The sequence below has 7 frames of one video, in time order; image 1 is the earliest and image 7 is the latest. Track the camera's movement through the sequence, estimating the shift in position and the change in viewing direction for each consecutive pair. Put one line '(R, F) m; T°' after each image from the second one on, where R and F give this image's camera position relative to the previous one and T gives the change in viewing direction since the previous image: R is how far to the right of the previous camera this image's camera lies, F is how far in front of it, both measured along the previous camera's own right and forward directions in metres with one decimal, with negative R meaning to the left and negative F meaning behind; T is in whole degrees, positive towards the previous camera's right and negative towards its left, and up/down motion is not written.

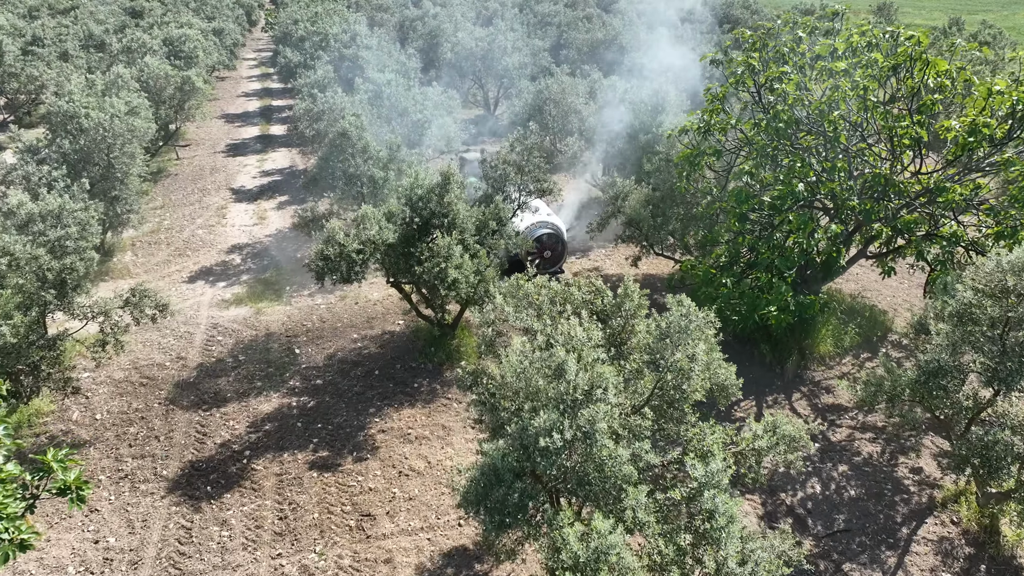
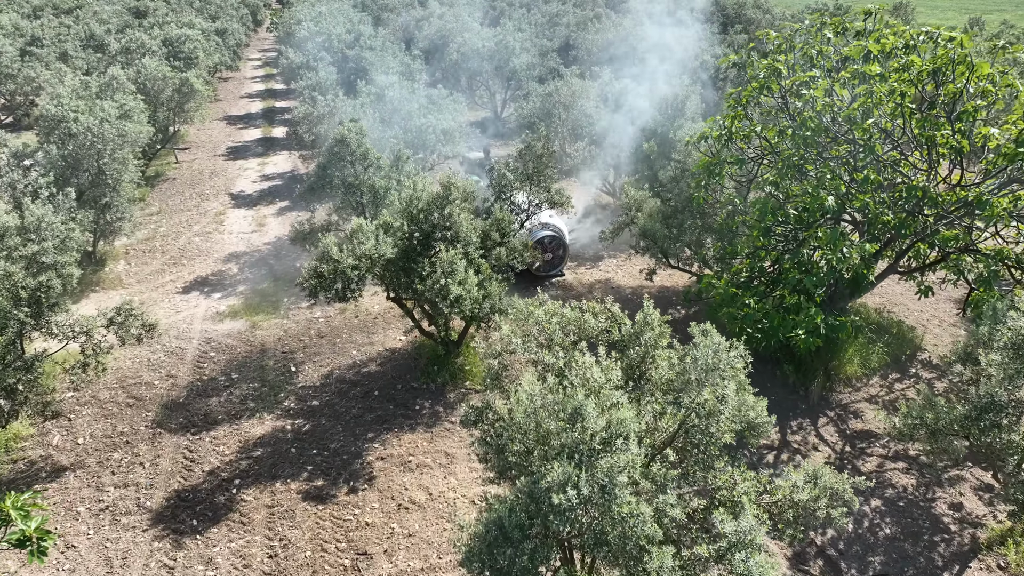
(0.0, +0.8) m; -1°
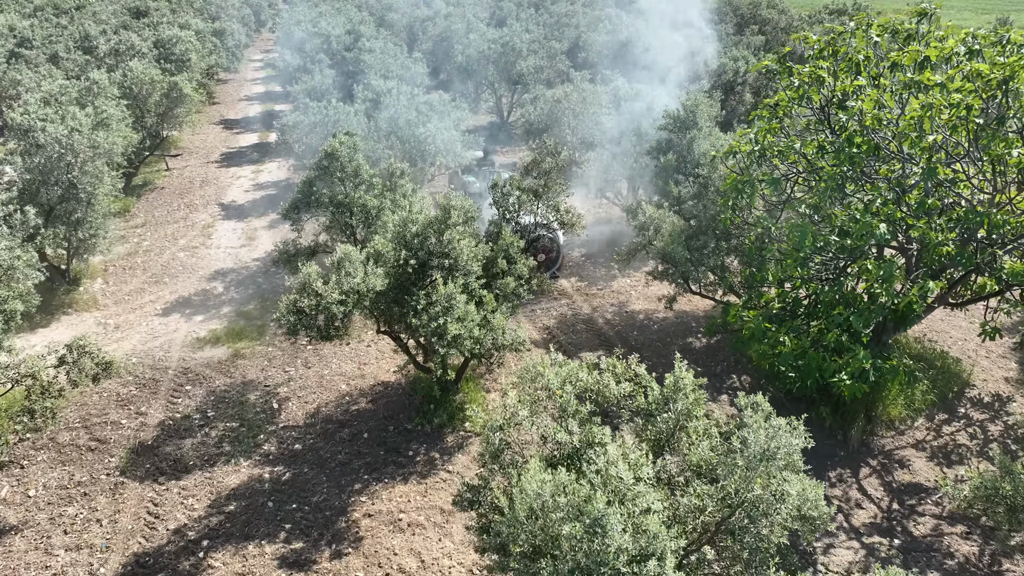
(0.0, +1.3) m; -1°
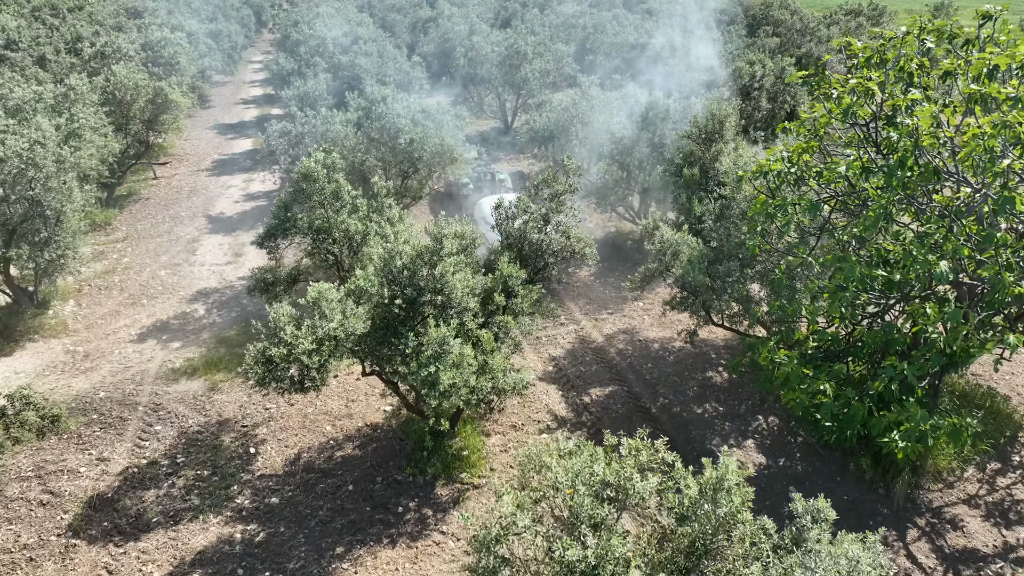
(0.0, +1.3) m; 0°
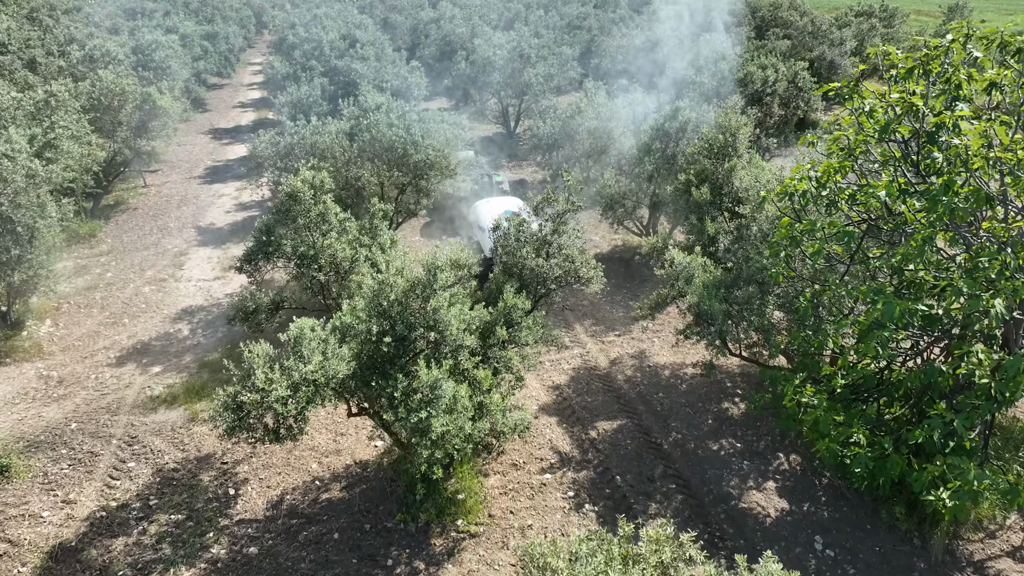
(0.0, +0.9) m; 0°
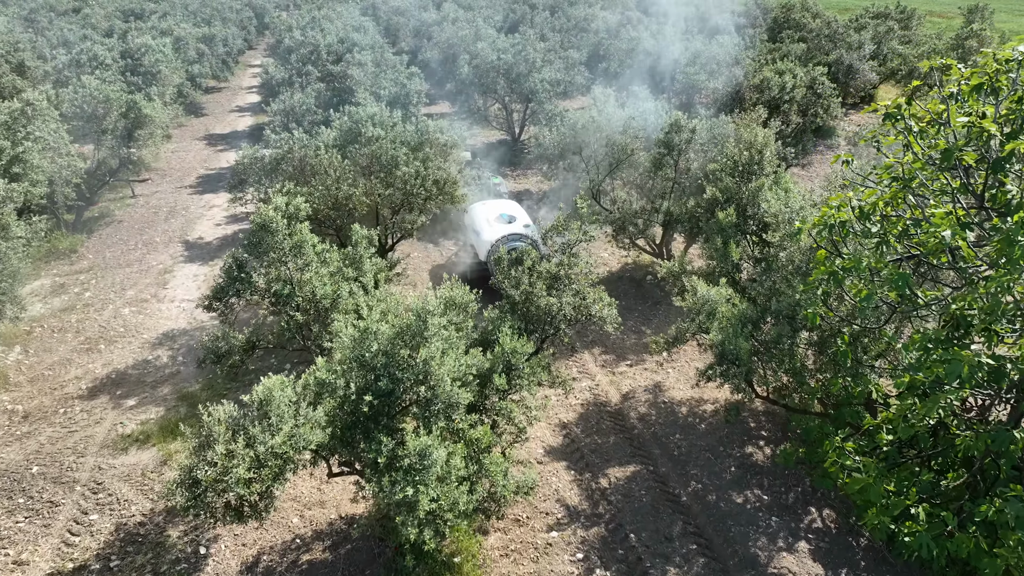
(0.0, +1.1) m; 0°
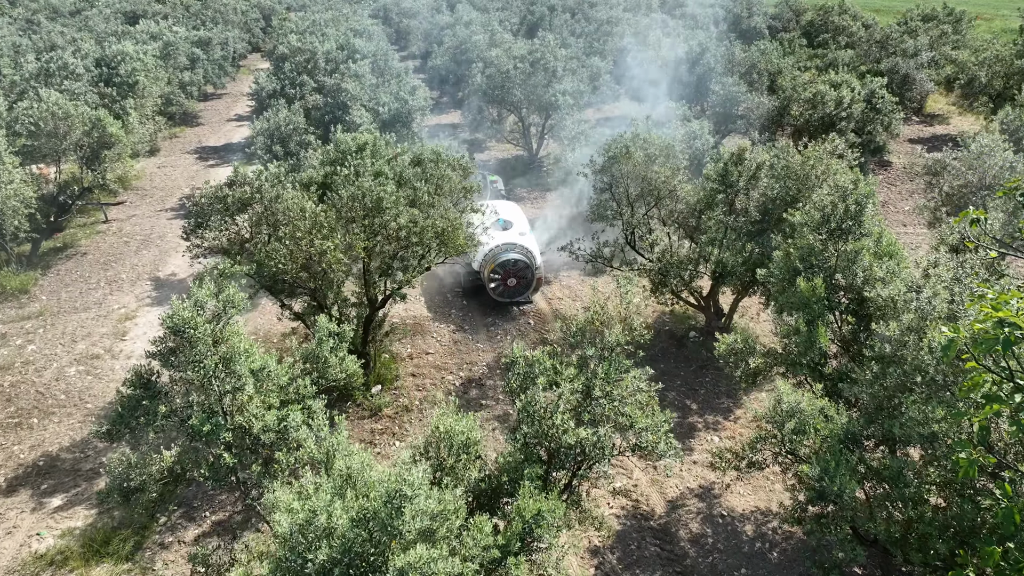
(-0.1, +2.6) m; -1°
